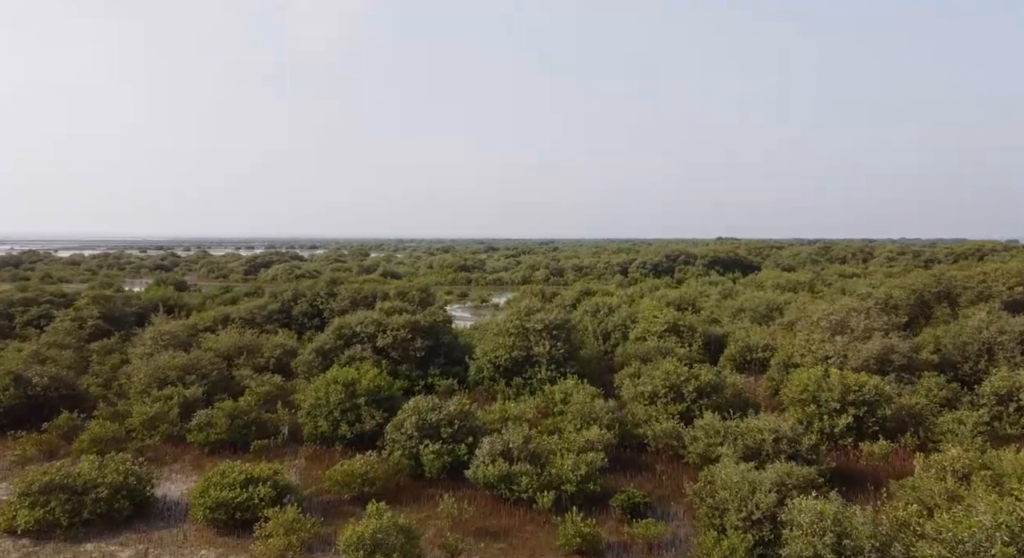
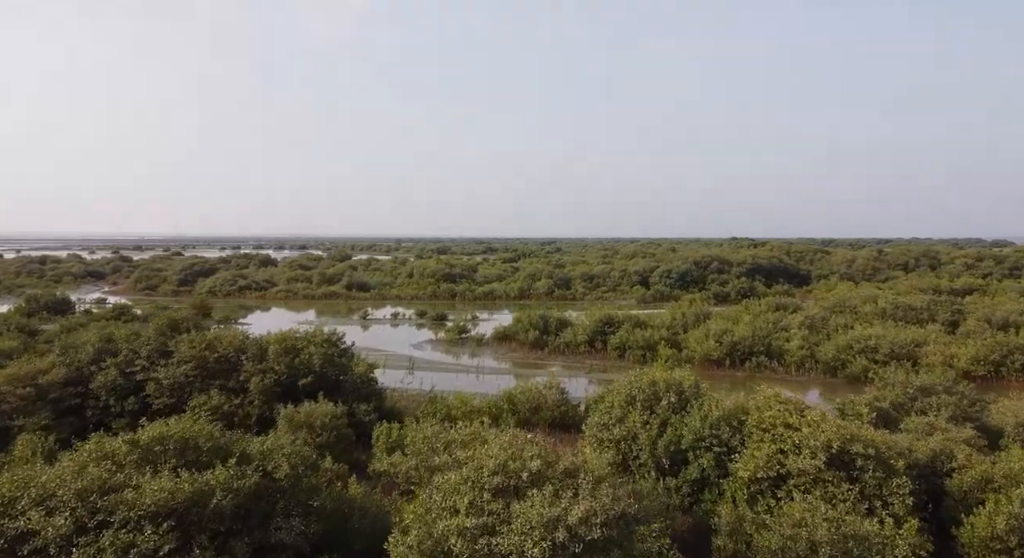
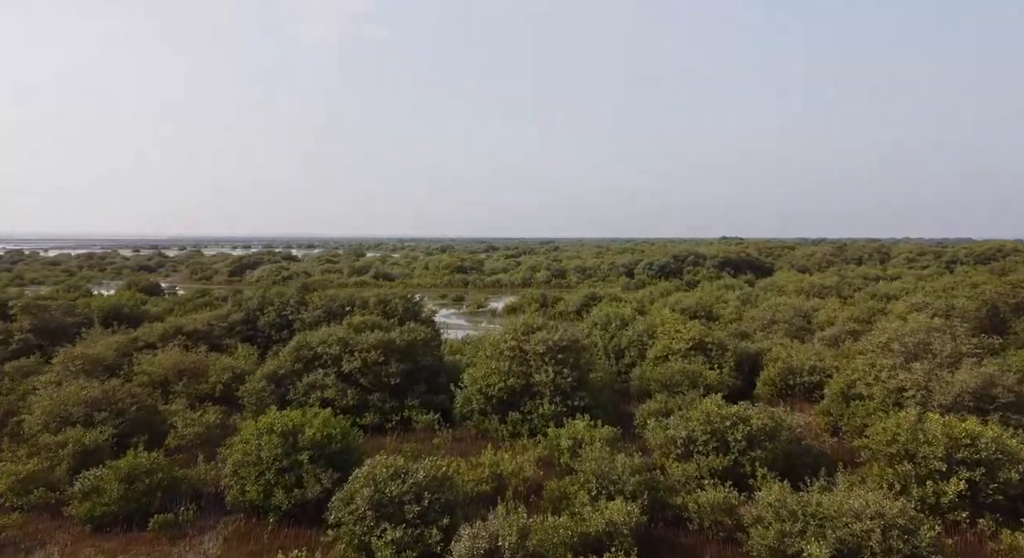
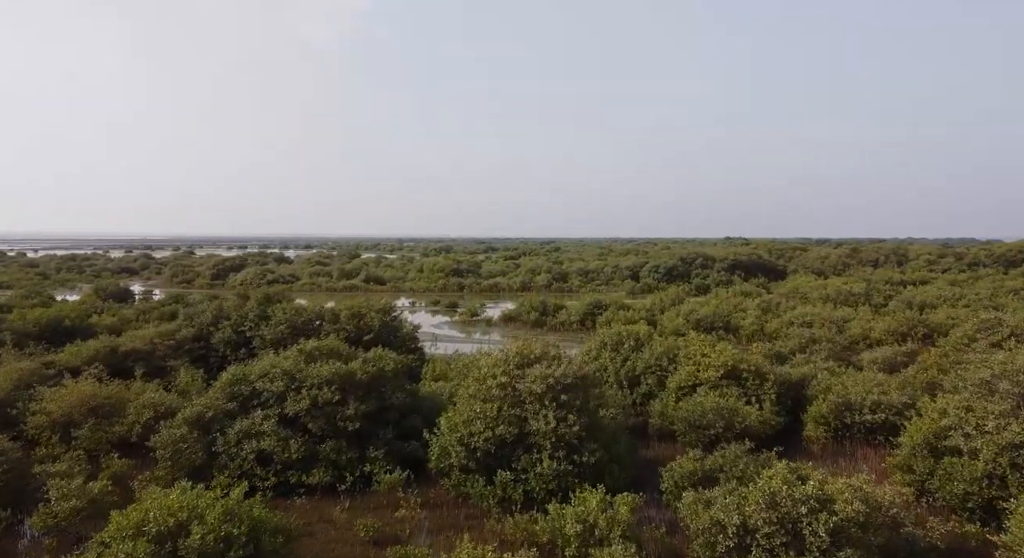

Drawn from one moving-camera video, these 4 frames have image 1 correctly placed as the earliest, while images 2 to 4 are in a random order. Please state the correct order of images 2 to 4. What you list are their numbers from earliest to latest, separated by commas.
3, 4, 2
